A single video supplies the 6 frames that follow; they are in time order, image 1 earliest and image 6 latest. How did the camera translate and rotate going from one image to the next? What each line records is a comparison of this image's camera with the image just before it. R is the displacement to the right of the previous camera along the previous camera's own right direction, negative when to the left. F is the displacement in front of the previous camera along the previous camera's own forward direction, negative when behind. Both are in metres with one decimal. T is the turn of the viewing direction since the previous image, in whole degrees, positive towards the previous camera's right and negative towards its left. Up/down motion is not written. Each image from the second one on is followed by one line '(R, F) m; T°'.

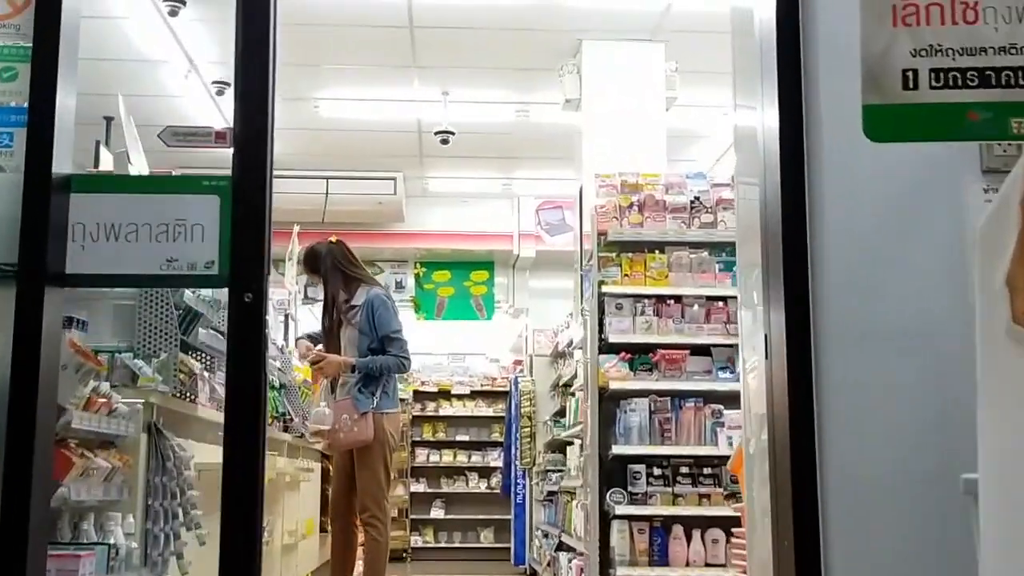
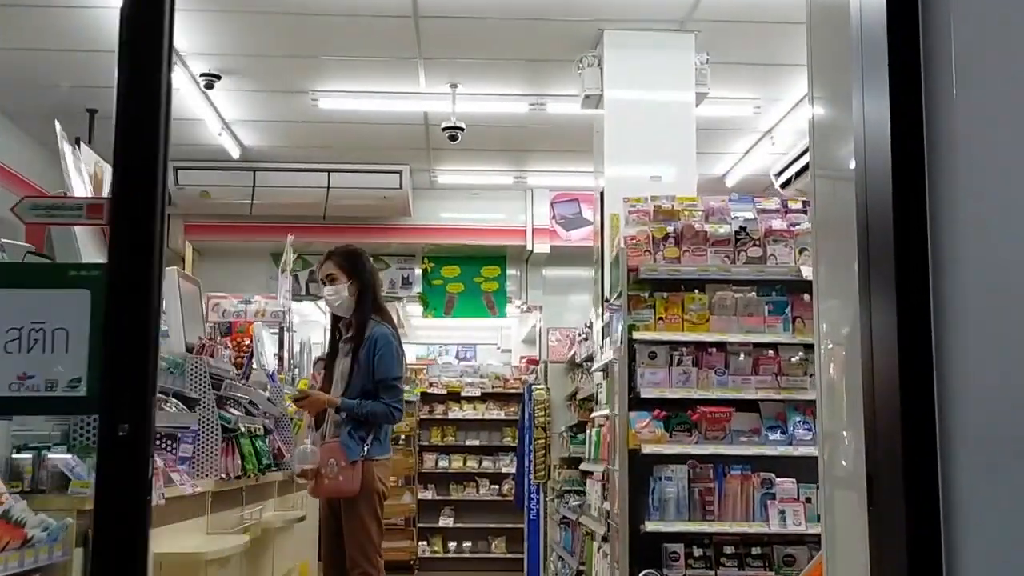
(0.0, +0.6) m; -1°
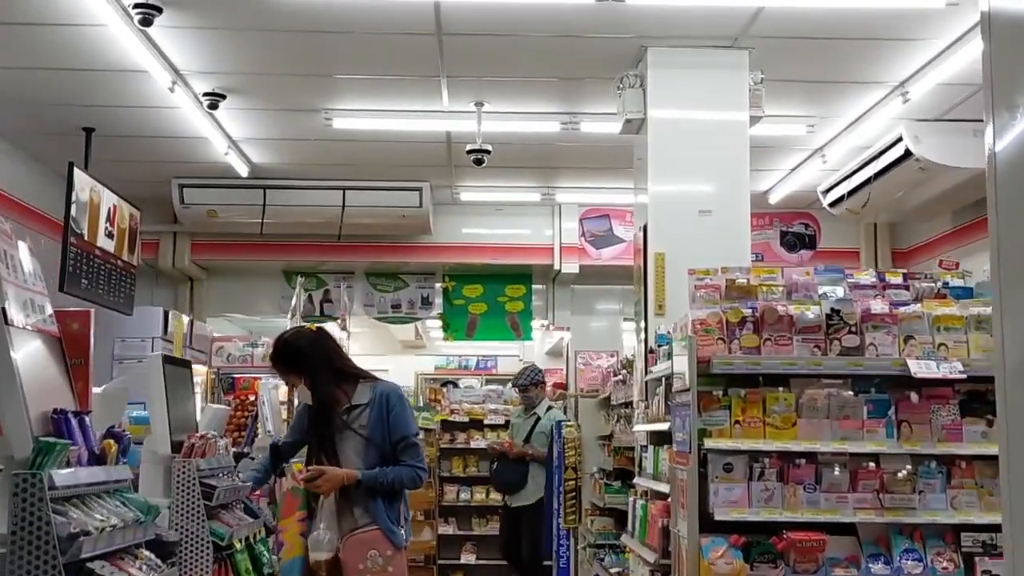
(-0.1, +0.6) m; -1°
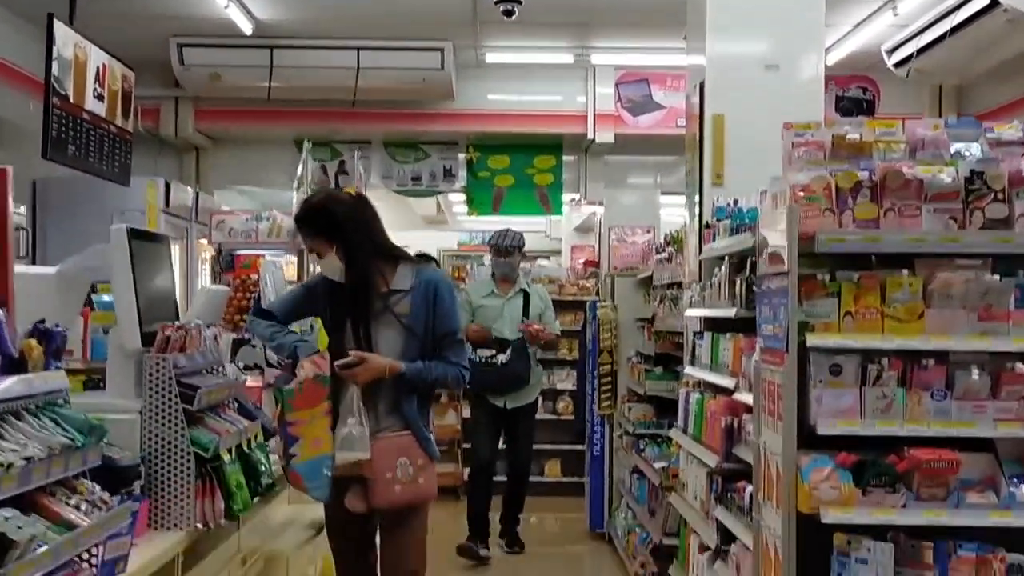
(-0.1, +0.6) m; -1°
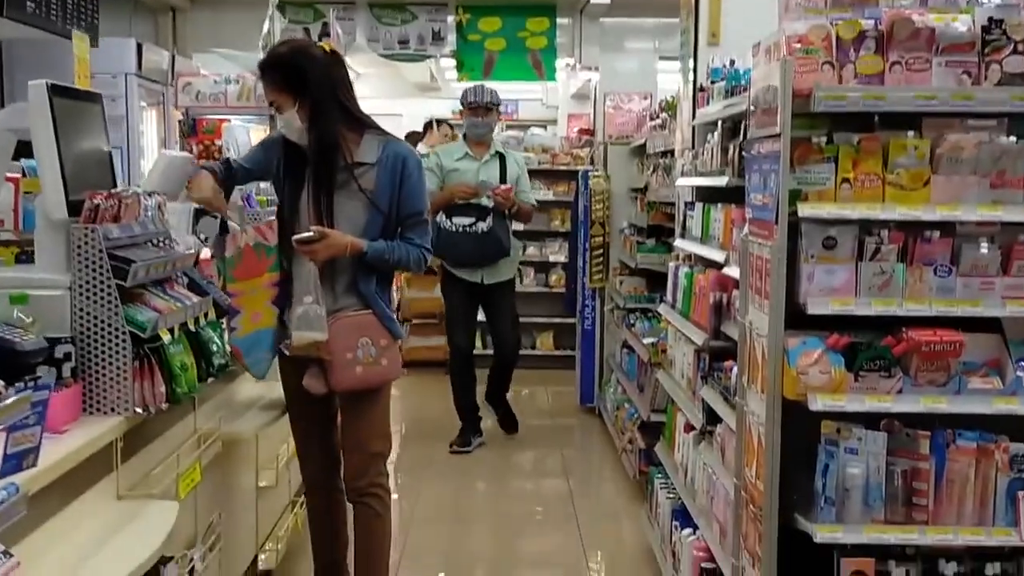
(+0.1, +0.2) m; 0°
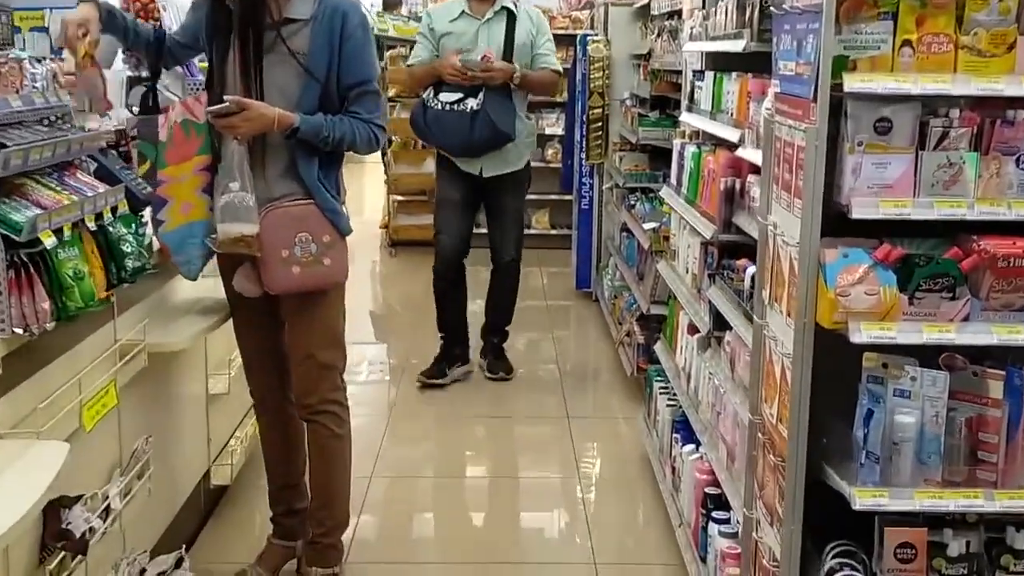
(+0.1, +0.5) m; 0°
